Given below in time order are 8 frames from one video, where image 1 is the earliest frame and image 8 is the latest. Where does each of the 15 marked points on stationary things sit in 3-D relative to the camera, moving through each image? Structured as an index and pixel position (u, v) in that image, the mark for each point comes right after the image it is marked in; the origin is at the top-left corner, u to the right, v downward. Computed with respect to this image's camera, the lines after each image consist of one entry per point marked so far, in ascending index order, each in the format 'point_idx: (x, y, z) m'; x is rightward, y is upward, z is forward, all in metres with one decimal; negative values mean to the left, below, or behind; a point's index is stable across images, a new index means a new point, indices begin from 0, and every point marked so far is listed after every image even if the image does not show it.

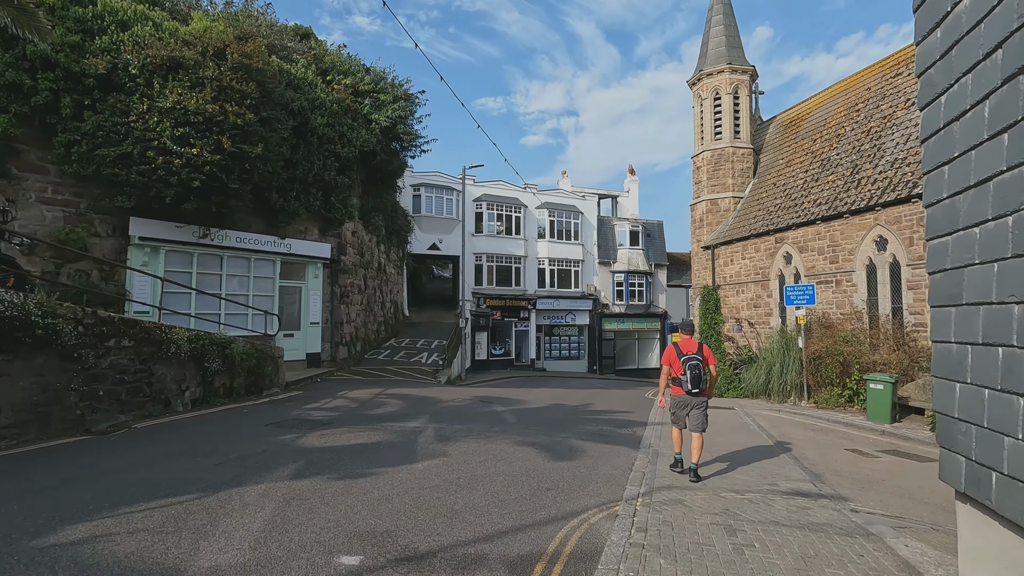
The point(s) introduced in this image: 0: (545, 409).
0: (+0.8, -3.0, +13.2) m
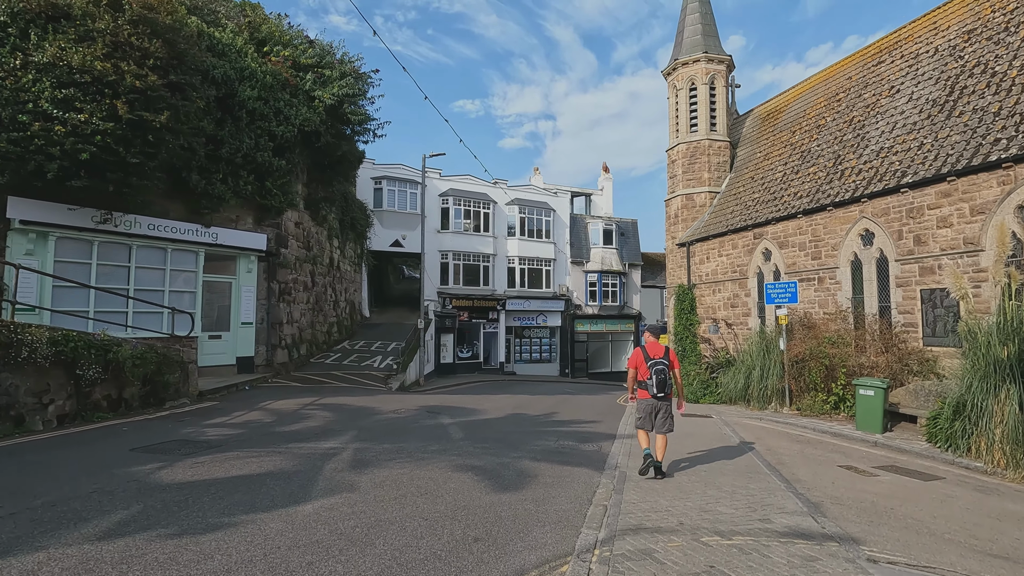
0: (-0.2, -2.9, +11.6) m
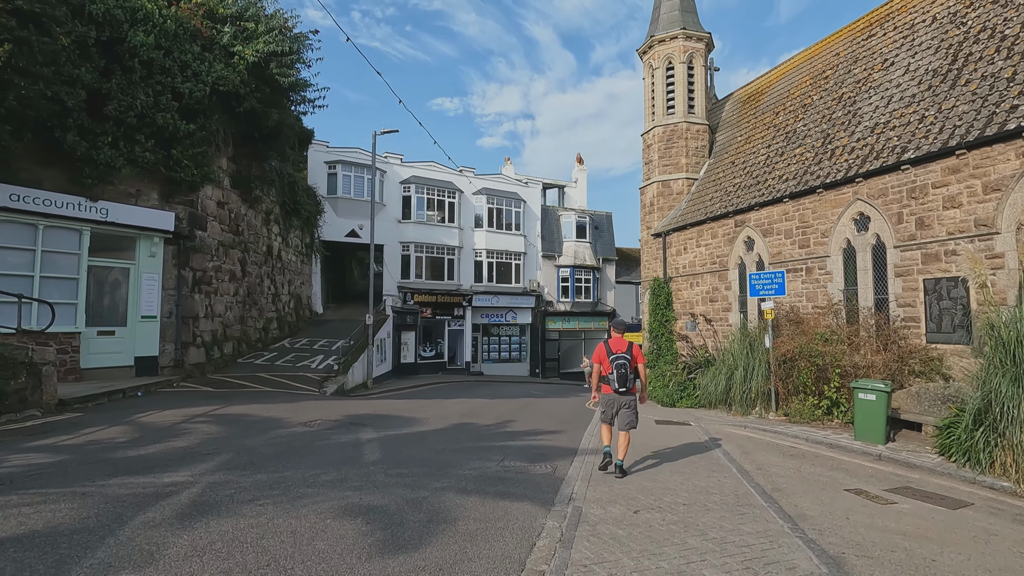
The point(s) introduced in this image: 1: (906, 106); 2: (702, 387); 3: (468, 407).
0: (-1.3, -2.6, +9.6) m
1: (+10.1, +4.7, +13.7) m
2: (+5.6, -2.9, +15.6) m
3: (-1.1, -3.0, +13.5) m
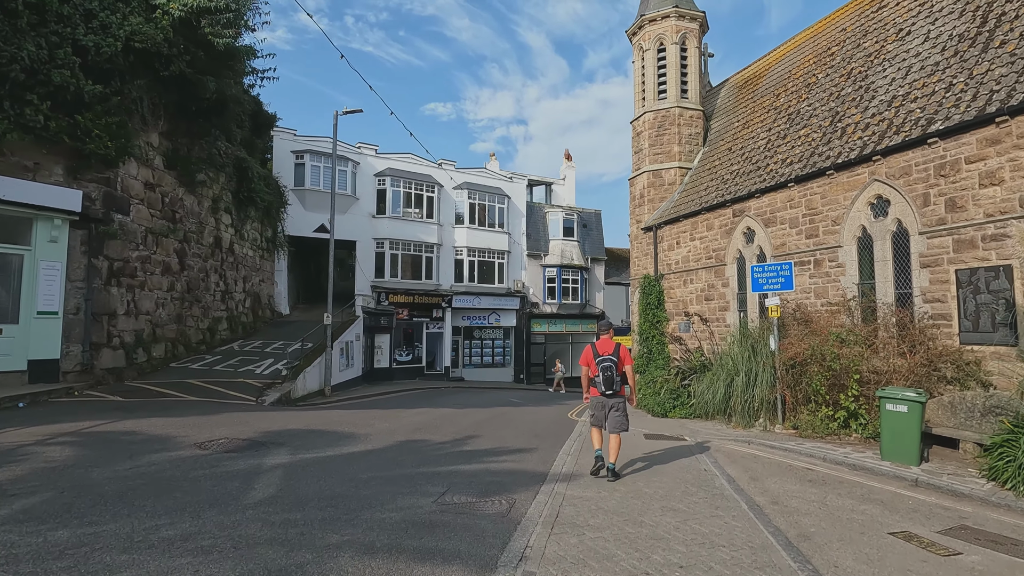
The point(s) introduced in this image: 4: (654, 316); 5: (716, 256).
0: (-2.0, -2.4, +7.7) m
1: (+9.4, +4.8, +12.0) m
2: (+4.8, -2.8, +13.9) m
3: (-1.8, -2.9, +11.6) m
4: (+5.1, -1.0, +19.0) m
5: (+6.4, +1.0, +16.8) m
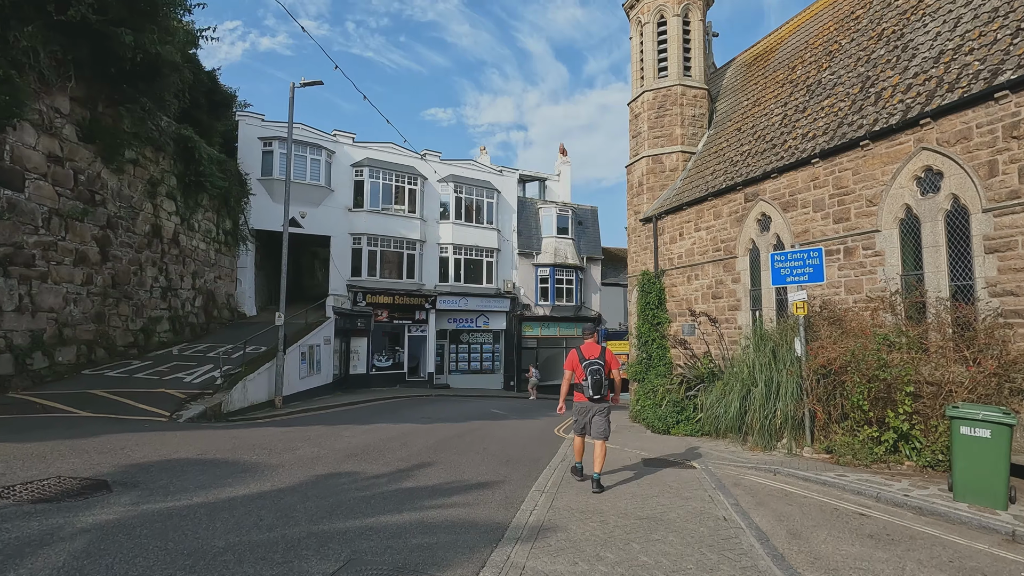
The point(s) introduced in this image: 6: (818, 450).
0: (-2.5, -2.2, +5.5) m
1: (+8.9, +5.0, +10.0) m
2: (+4.2, -2.7, +11.7) m
3: (-2.4, -2.7, +9.5) m
4: (+4.5, -0.9, +16.9) m
5: (+5.9, +1.1, +14.6) m
6: (+5.4, -2.8, +9.3) m
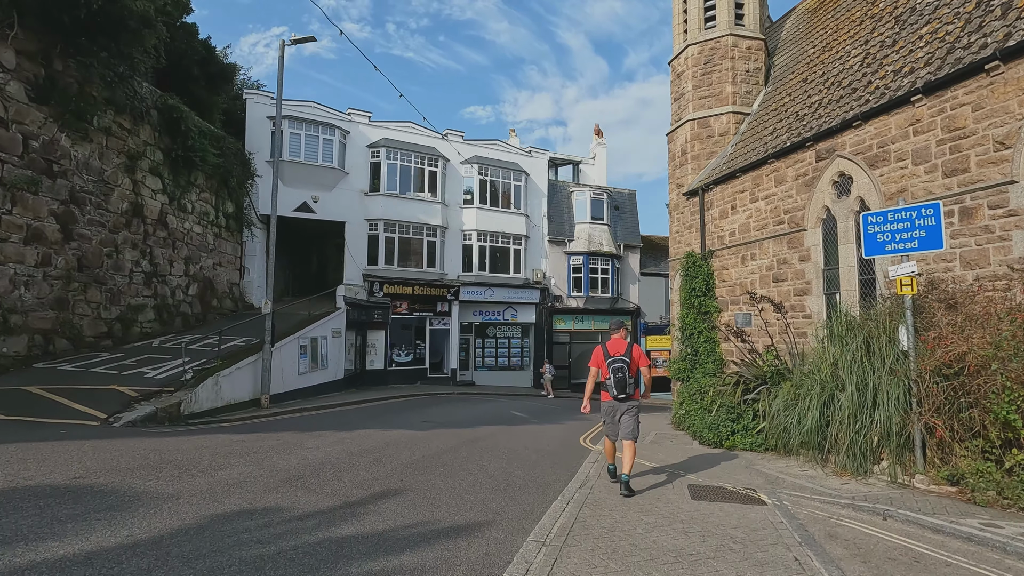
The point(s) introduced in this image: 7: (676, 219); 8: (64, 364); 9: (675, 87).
0: (-2.8, -1.8, +3.6) m
1: (+8.9, +5.4, +7.1) m
2: (+4.5, -2.2, +9.2) m
3: (-2.3, -2.3, +7.5) m
4: (+5.1, -0.5, +14.4) m
5: (+6.3, +1.6, +12.0) m
6: (+5.4, -2.4, +6.8) m
7: (+5.0, +2.1, +16.4) m
8: (-9.0, -1.5, +10.7) m
9: (+5.2, +6.5, +17.2) m
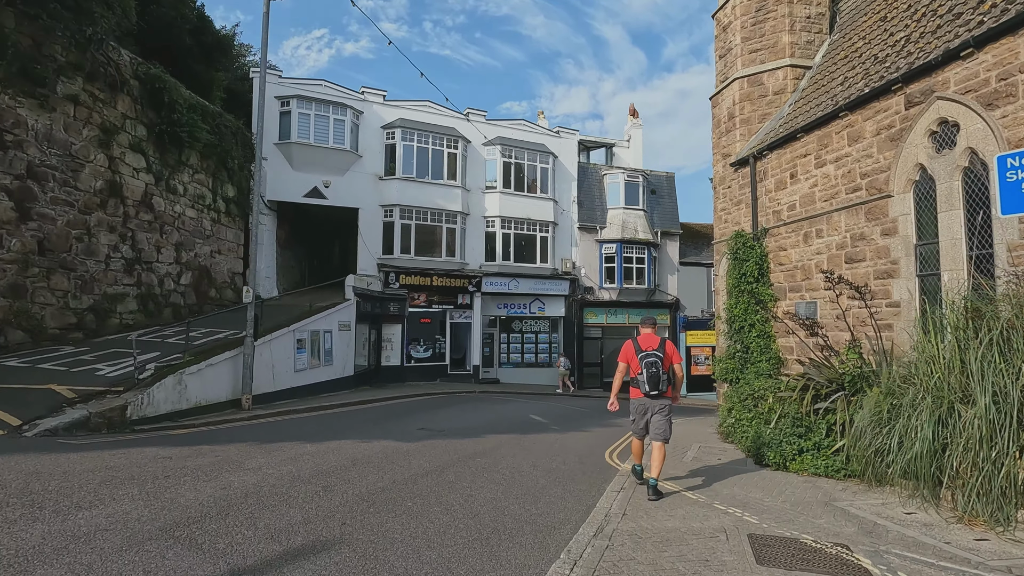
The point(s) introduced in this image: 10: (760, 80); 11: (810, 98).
0: (-3.1, -1.6, +1.9) m
1: (+8.8, +5.7, +4.6) m
2: (+4.5, -1.9, +7.0) m
3: (-2.4, -2.1, +5.7) m
4: (+5.5, -0.1, +12.1) m
5: (+6.5, +1.9, +9.7) m
6: (+5.3, -2.2, +4.5) m
7: (+5.6, +2.5, +14.1) m
8: (-8.8, -1.2, +9.5) m
9: (+5.8, +6.9, +14.9) m
10: (+6.3, +5.3, +13.6) m
11: (+6.7, +4.3, +12.0) m
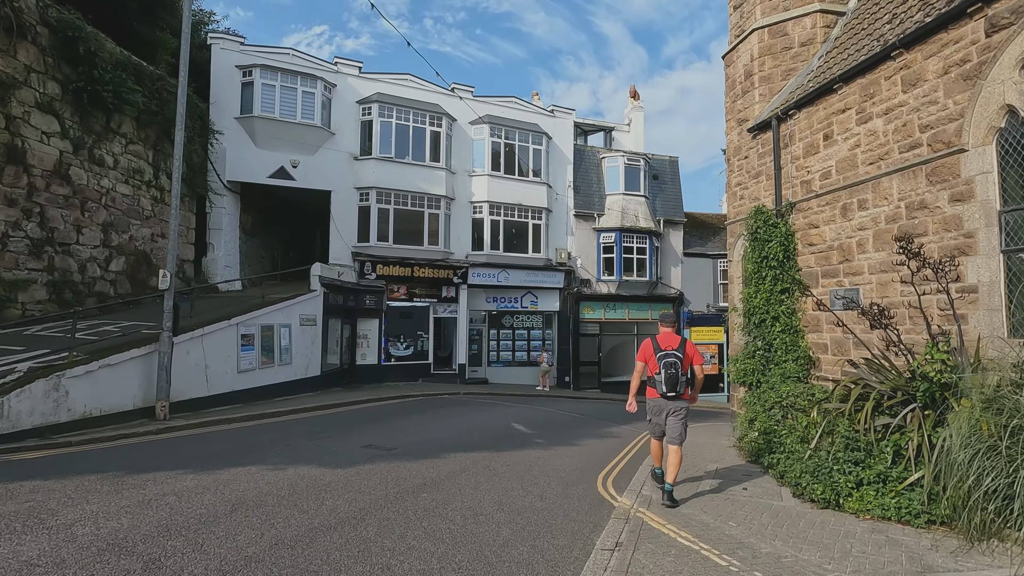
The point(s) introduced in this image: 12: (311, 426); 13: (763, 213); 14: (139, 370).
0: (-3.6, -1.4, -0.1) m
1: (+8.3, +5.9, +2.5) m
2: (+4.0, -1.7, +5.0) m
3: (-2.9, -1.8, +3.7) m
4: (+5.0, +0.2, +10.1) m
5: (+6.0, +2.2, +7.6) m
6: (+4.8, -1.9, +2.5) m
7: (+5.1, +2.8, +12.1) m
8: (-9.2, -1.0, +7.5) m
9: (+5.4, +7.2, +12.9) m
10: (+5.9, +5.6, +11.5) m
11: (+6.3, +4.6, +10.0) m
12: (-3.7, -2.6, +9.9) m
13: (+5.0, +1.5, +10.6) m
14: (-6.2, -1.4, +8.9) m
